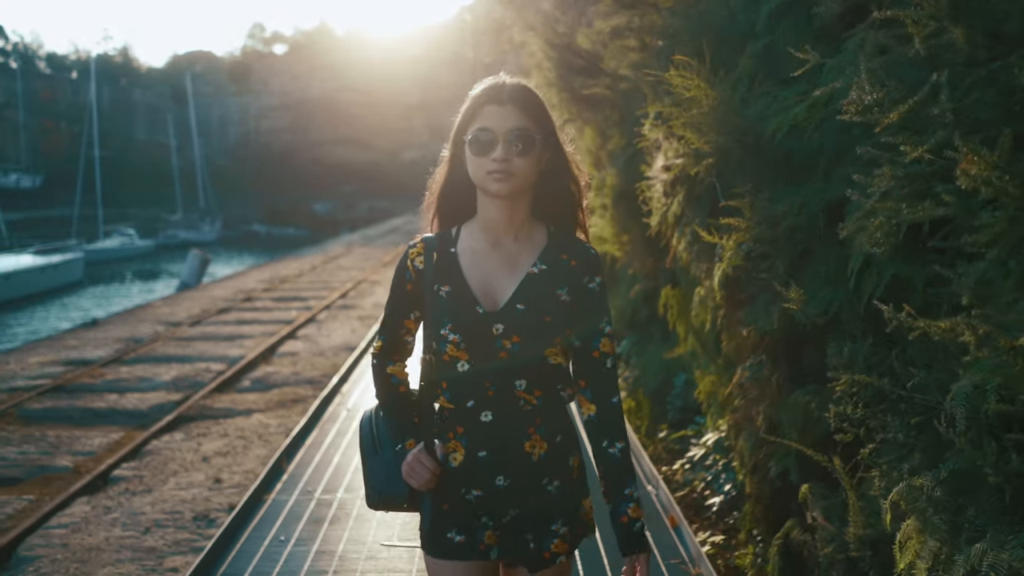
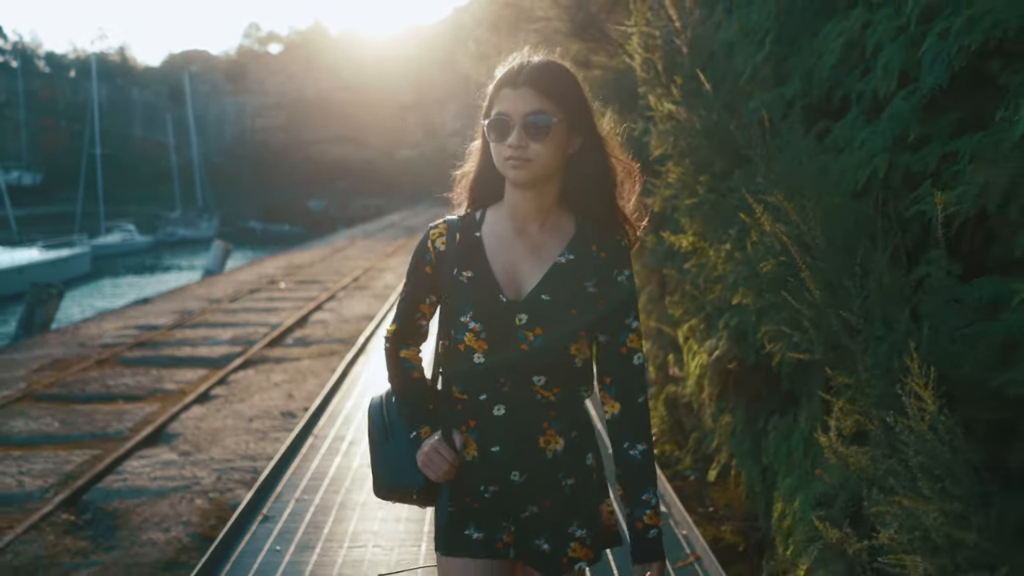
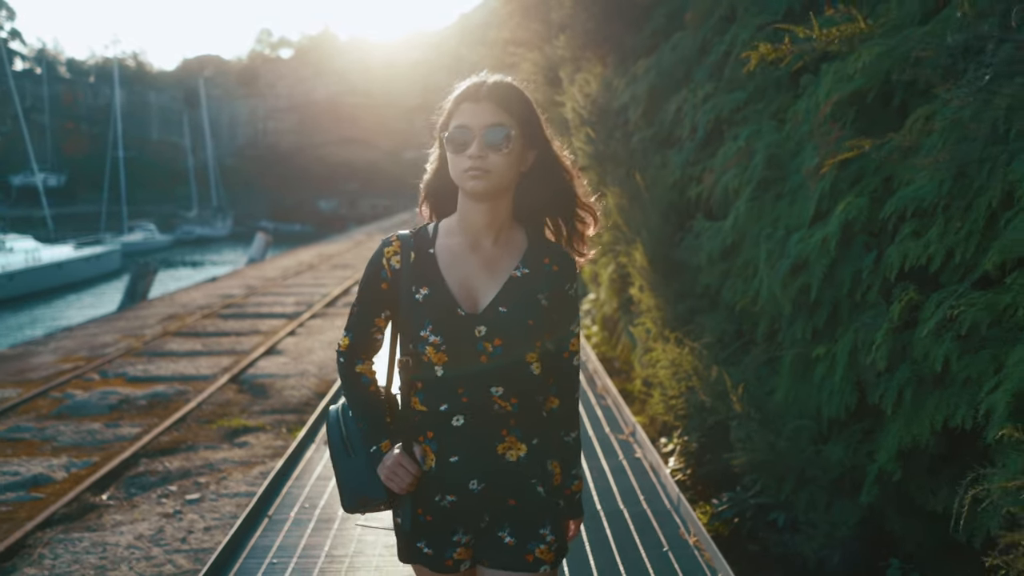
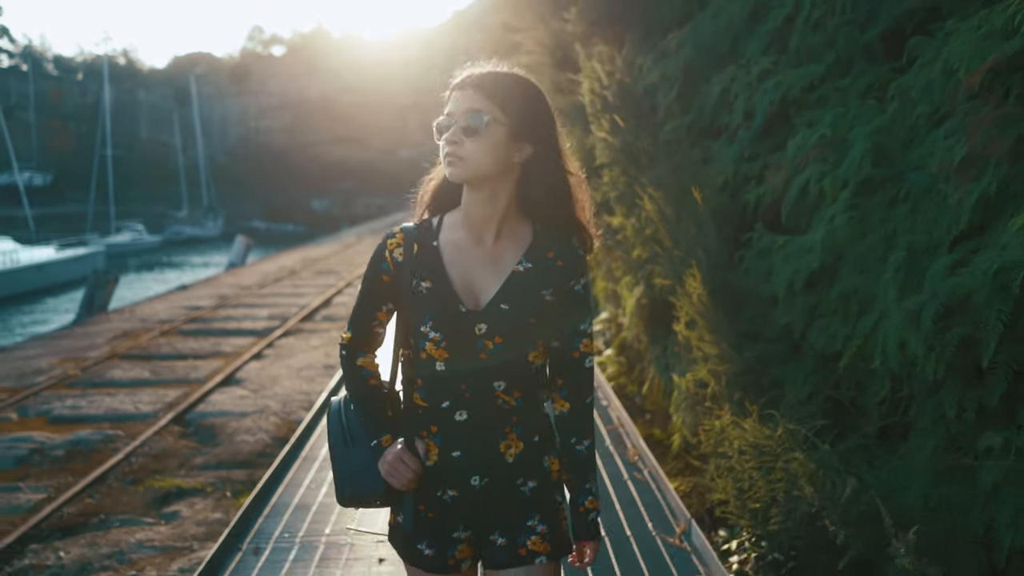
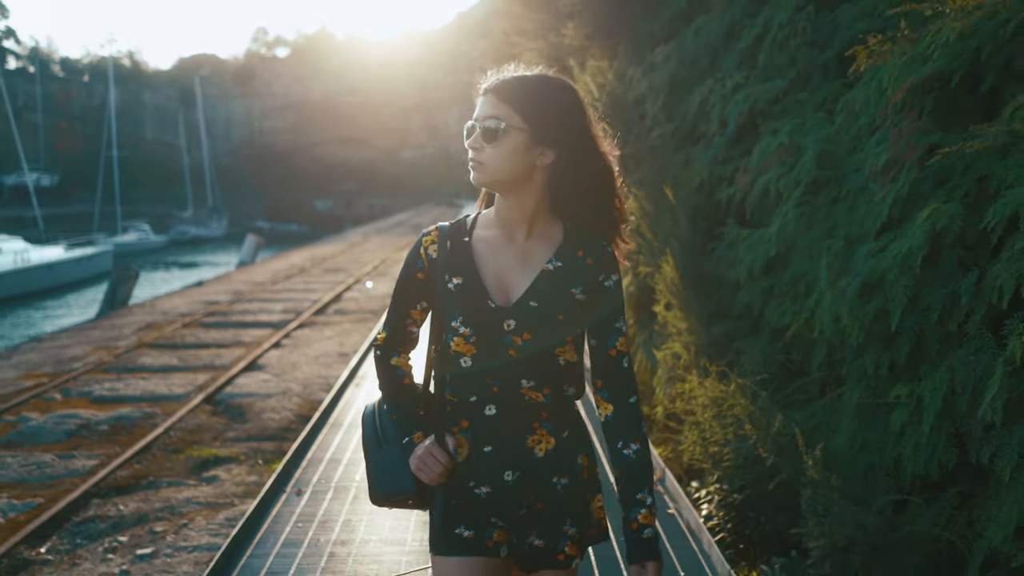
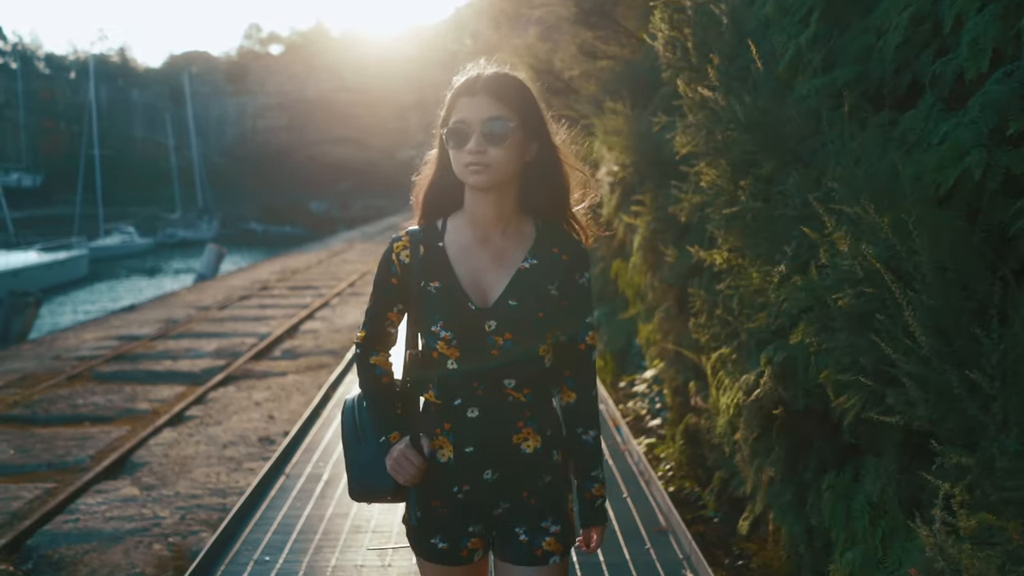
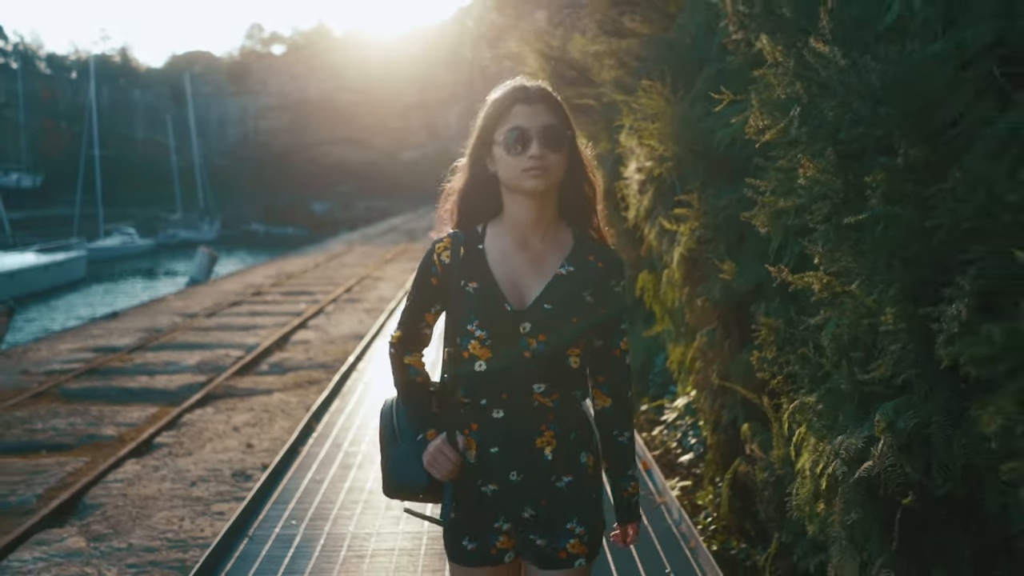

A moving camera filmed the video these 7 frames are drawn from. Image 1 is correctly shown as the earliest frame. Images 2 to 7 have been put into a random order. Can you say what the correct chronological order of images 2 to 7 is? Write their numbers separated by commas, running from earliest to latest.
7, 6, 2, 4, 5, 3
